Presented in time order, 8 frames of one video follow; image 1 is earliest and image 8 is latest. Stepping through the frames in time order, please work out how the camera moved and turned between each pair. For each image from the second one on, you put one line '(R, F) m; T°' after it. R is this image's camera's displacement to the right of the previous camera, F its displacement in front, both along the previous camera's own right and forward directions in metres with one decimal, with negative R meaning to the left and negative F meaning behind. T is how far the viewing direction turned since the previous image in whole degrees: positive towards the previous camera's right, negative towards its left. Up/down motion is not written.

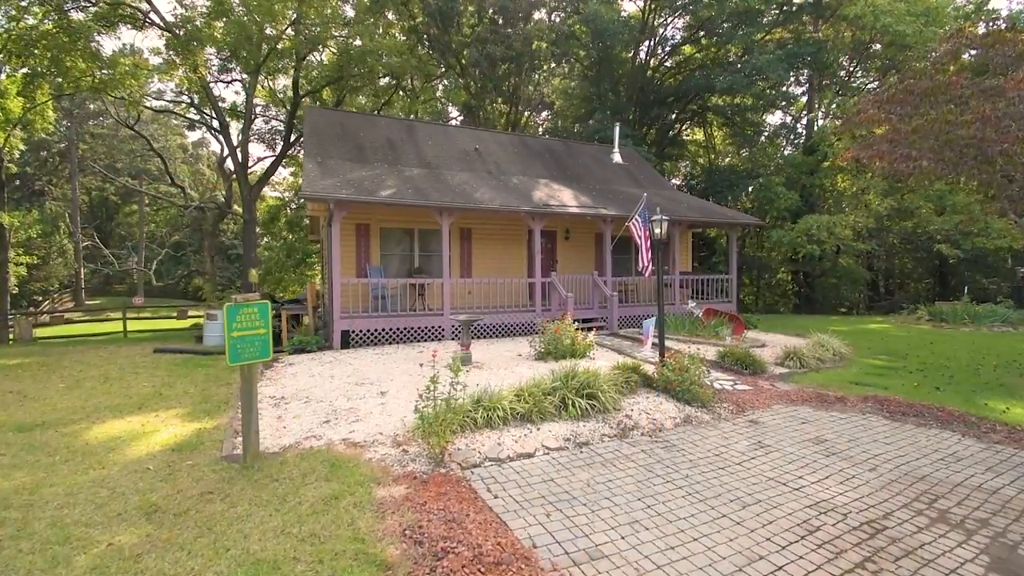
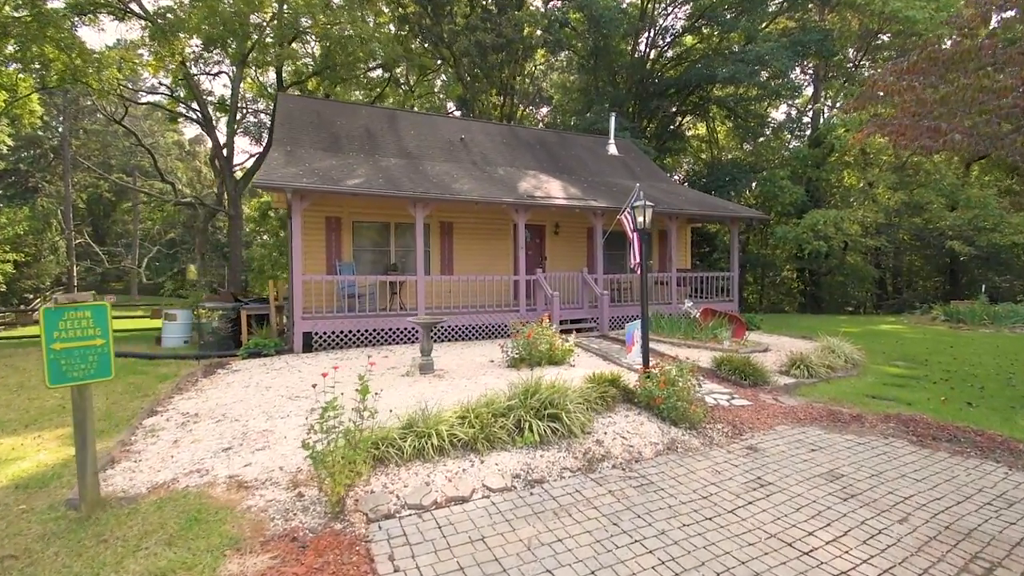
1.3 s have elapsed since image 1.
(+0.5, +1.0) m; 0°
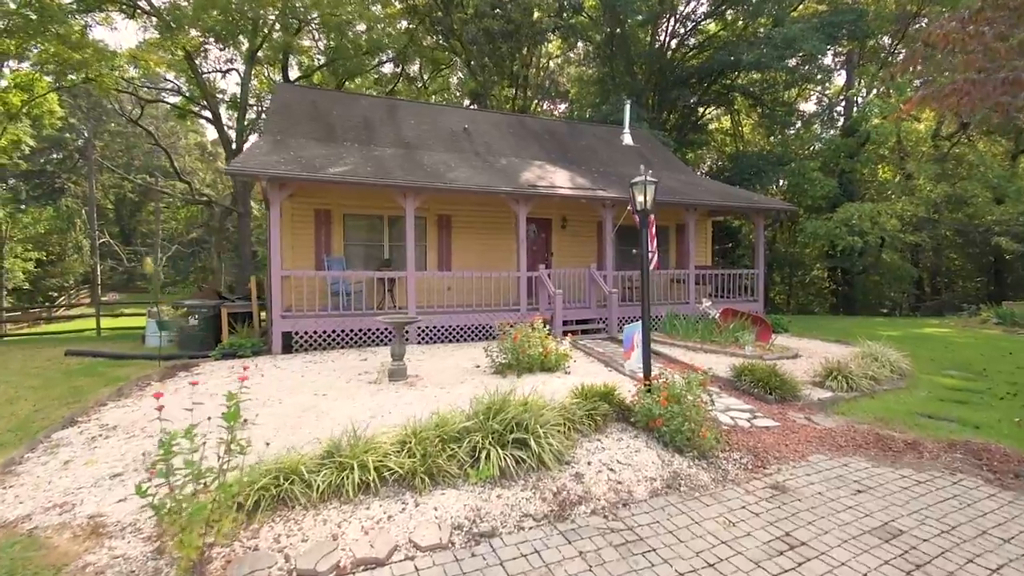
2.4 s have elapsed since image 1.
(+0.5, +0.9) m; -2°
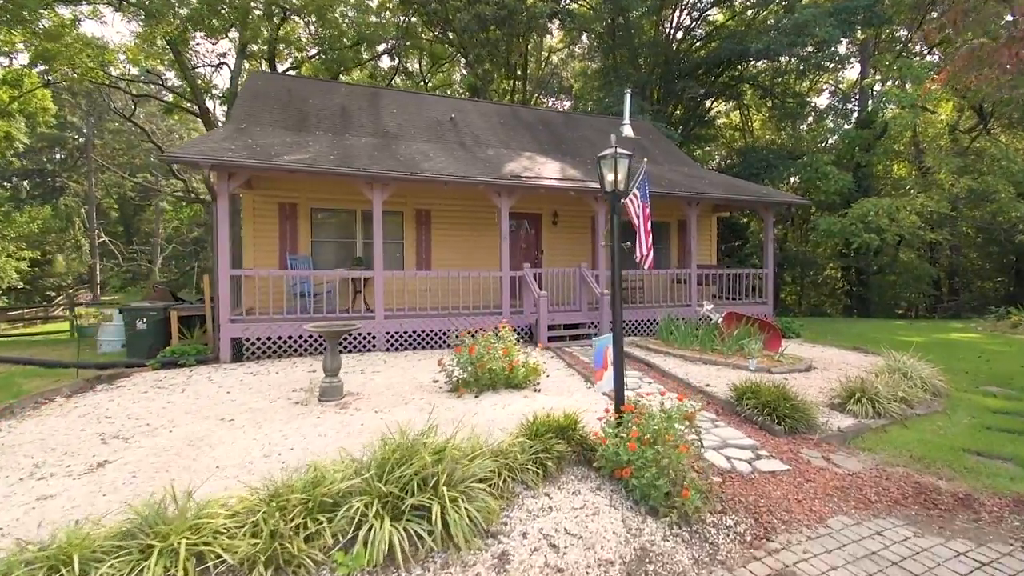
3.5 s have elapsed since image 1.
(+0.6, +1.0) m; -1°
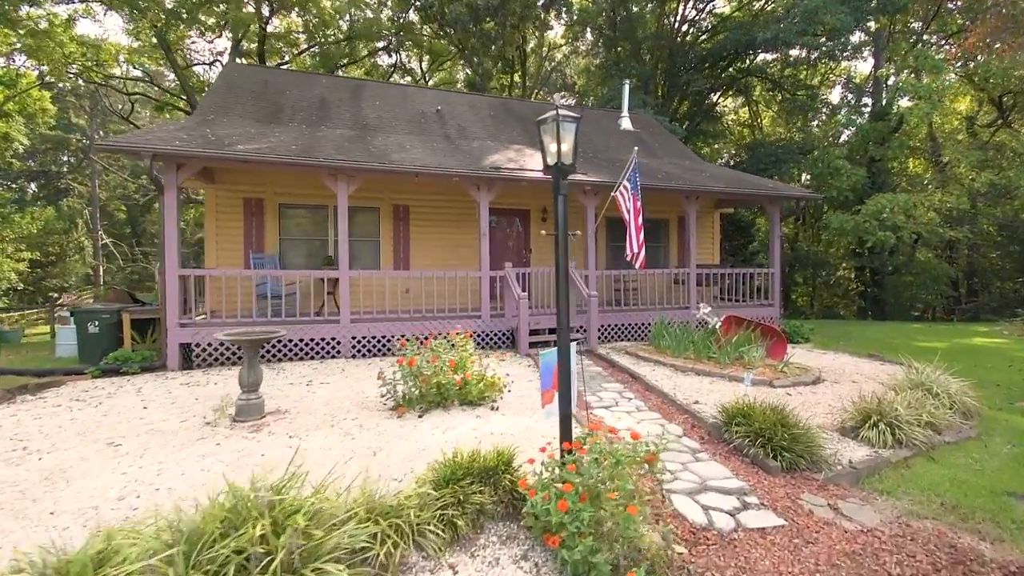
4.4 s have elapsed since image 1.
(+0.6, +0.8) m; -1°
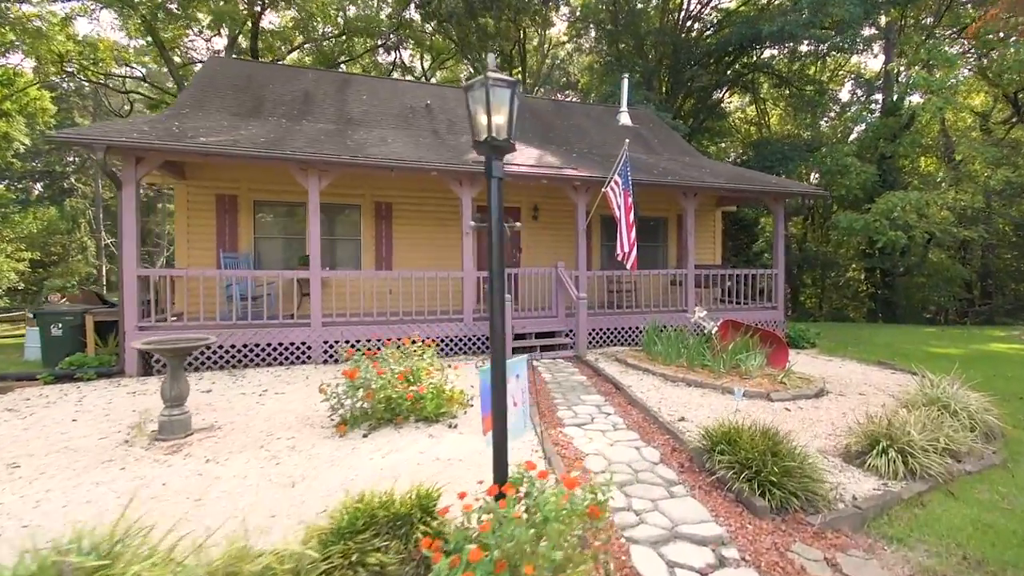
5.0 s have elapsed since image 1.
(+0.4, +0.5) m; -1°
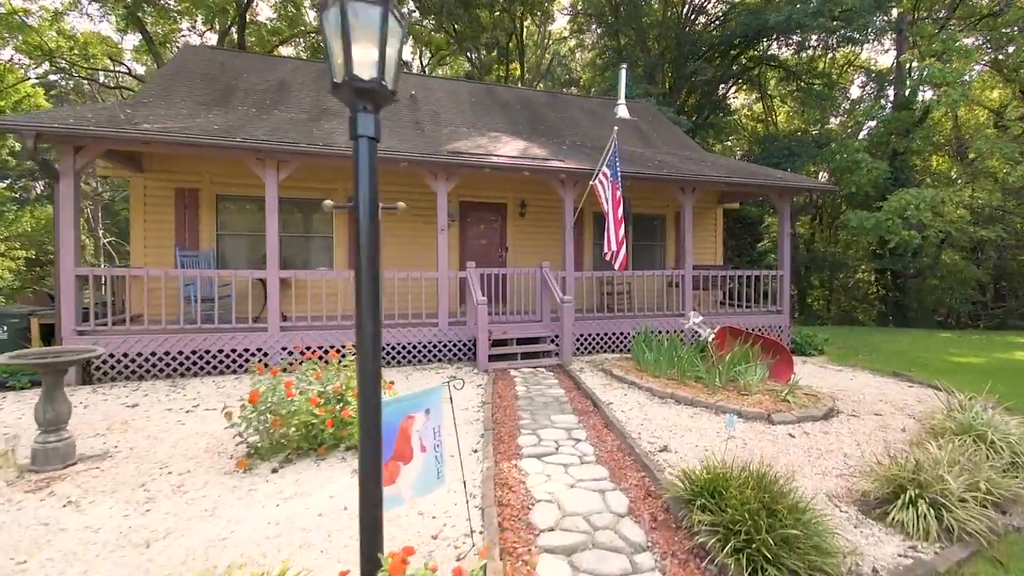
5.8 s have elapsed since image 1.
(+0.4, +0.7) m; -1°
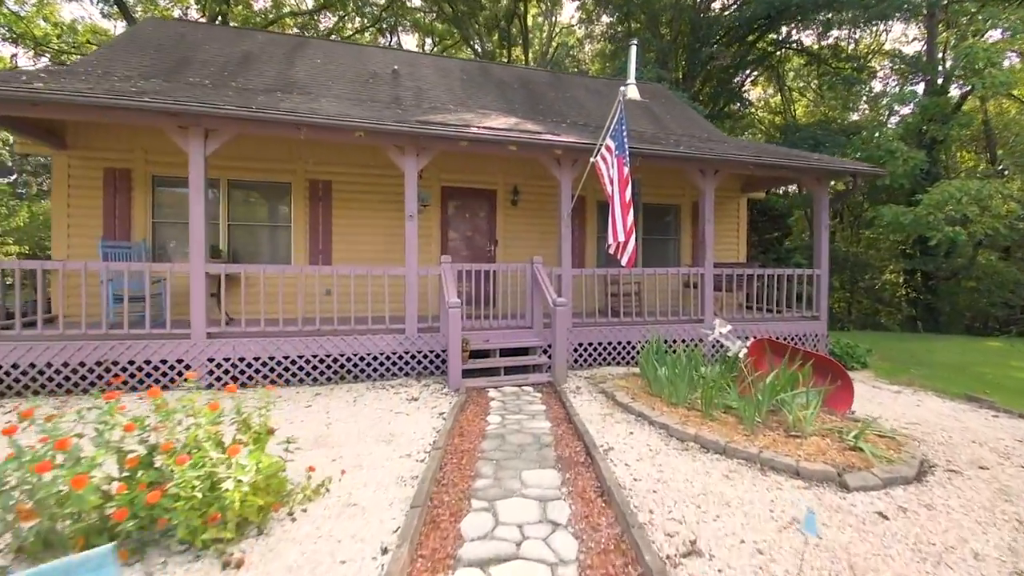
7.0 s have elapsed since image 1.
(+0.4, +1.4) m; -1°
